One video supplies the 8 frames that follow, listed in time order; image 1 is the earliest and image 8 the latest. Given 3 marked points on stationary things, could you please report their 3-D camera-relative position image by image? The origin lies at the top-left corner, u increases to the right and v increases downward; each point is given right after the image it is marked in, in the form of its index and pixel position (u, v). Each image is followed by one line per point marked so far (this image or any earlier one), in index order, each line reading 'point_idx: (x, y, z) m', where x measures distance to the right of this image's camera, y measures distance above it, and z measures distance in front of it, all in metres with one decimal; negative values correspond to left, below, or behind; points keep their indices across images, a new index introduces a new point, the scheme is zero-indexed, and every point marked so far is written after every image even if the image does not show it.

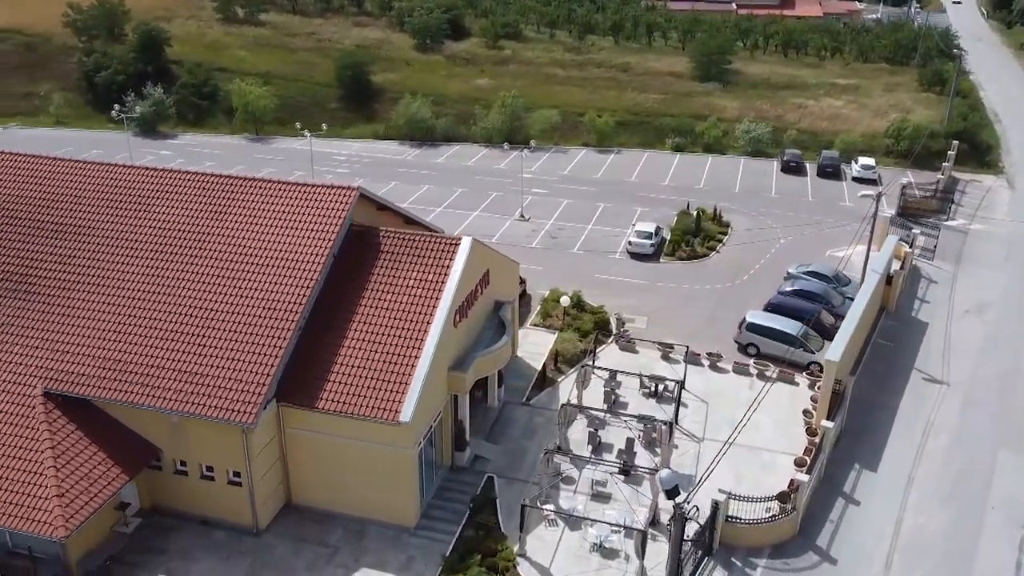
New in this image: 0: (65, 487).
0: (-10.1, -4.5, +20.0) m
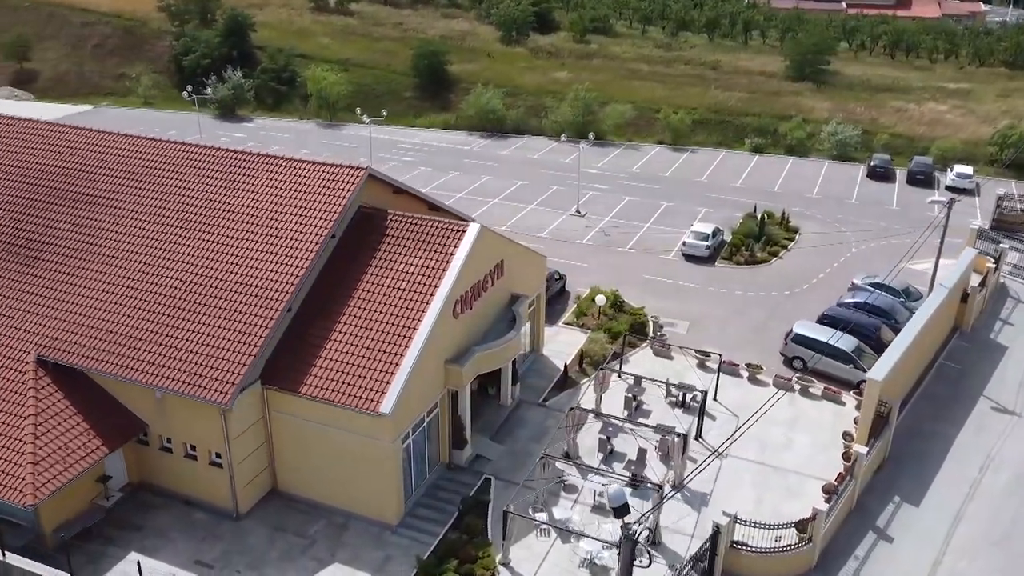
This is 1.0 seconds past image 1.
0: (-10.6, -3.7, +19.8) m
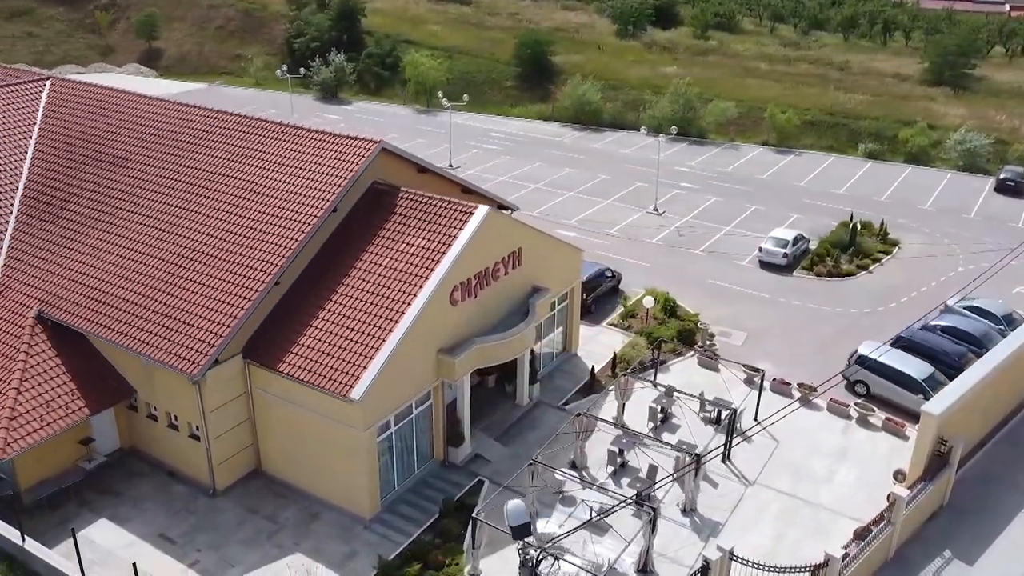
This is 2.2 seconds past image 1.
0: (-11.0, -2.7, +19.7) m
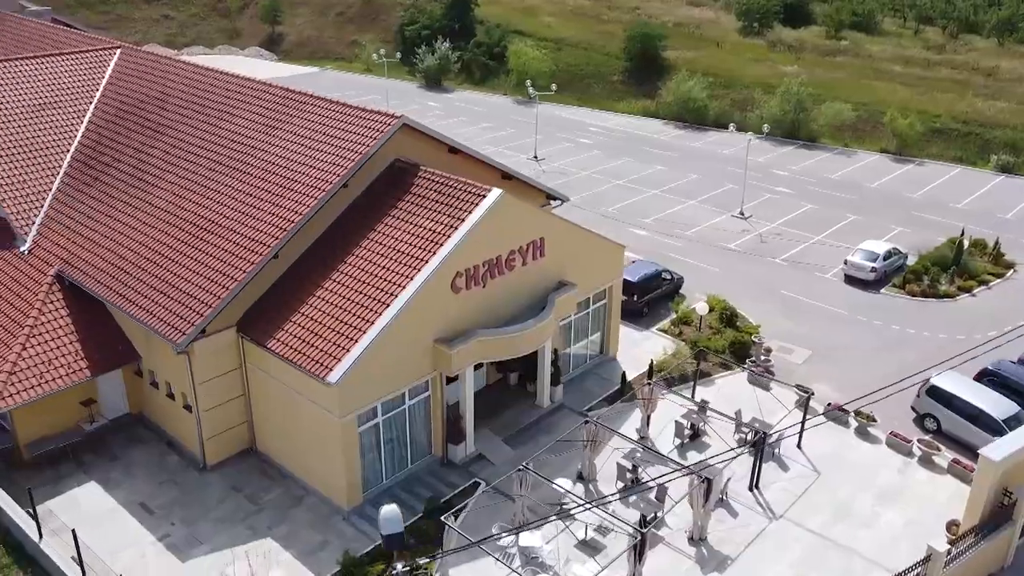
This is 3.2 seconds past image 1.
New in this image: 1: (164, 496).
0: (-11.1, -1.7, +19.9) m
1: (-7.8, -4.6, +19.8) m
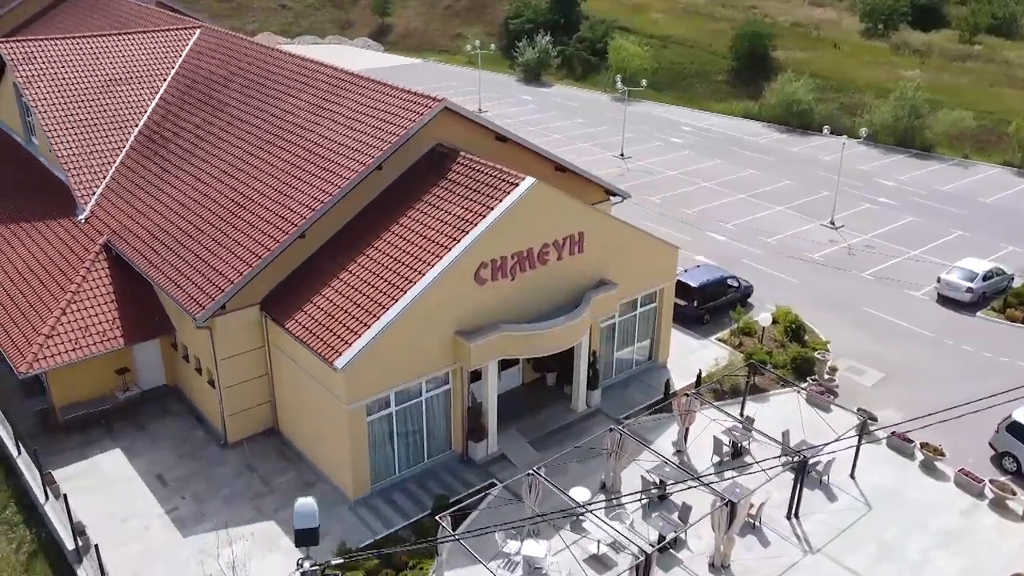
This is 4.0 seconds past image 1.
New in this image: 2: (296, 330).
0: (-10.5, -1.0, +20.4) m
1: (-7.4, -4.1, +19.8) m
2: (-4.5, -0.9, +18.6) m
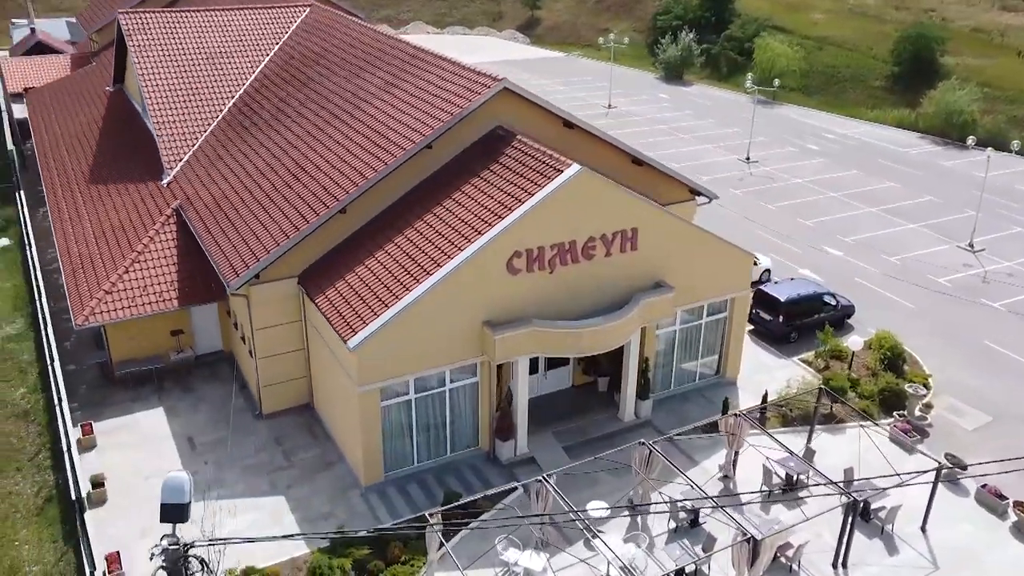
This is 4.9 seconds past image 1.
0: (-9.4, 0.0, +21.1) m
1: (-6.7, -3.3, +20.0) m
2: (-3.9, -0.4, +18.3) m
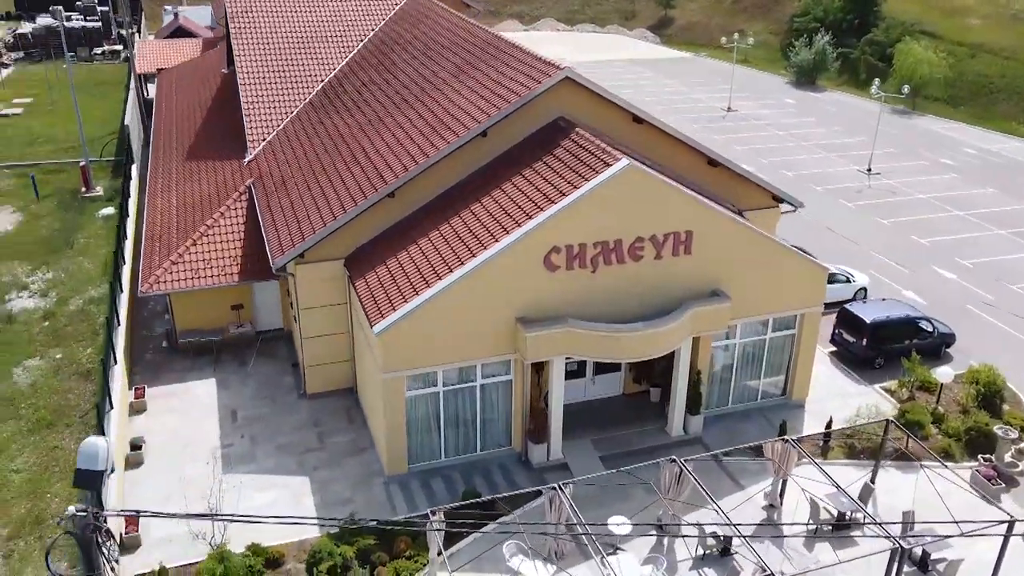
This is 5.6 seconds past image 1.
0: (-8.1, +0.7, +21.7) m
1: (-5.8, -2.8, +20.2) m
2: (-3.1, 0.0, +18.1) m
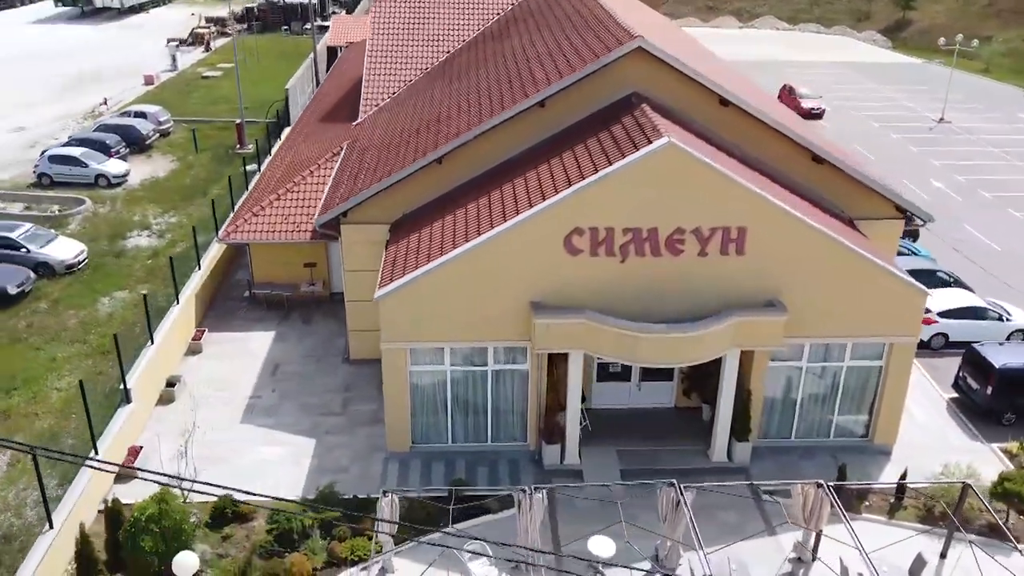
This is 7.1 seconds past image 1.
0: (-6.2, +1.9, +22.1) m
1: (-4.8, -1.8, +20.1) m
2: (-2.4, +0.6, +17.3) m
